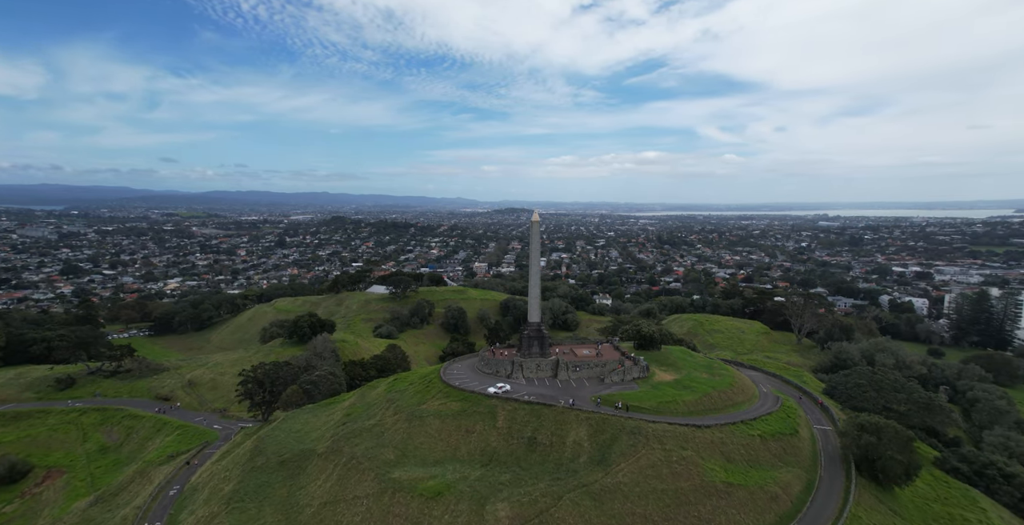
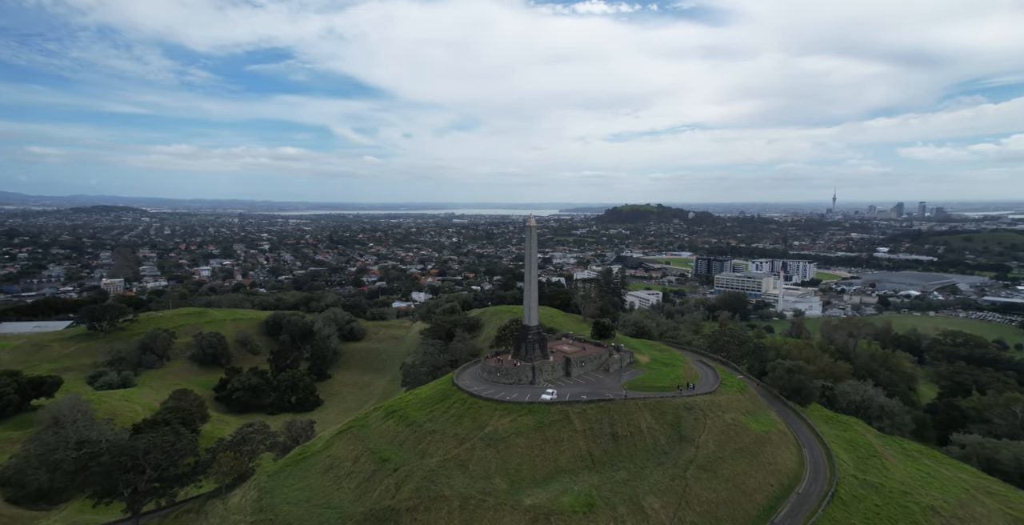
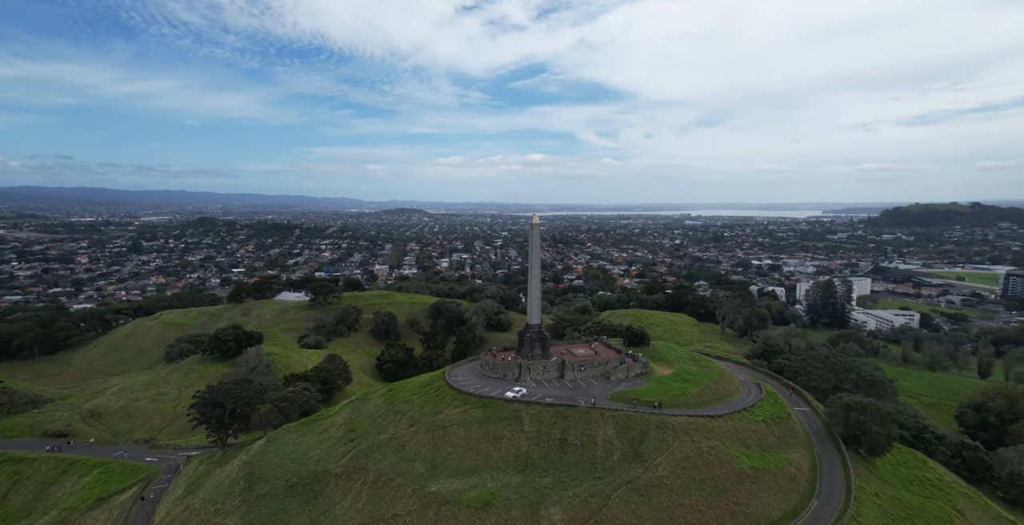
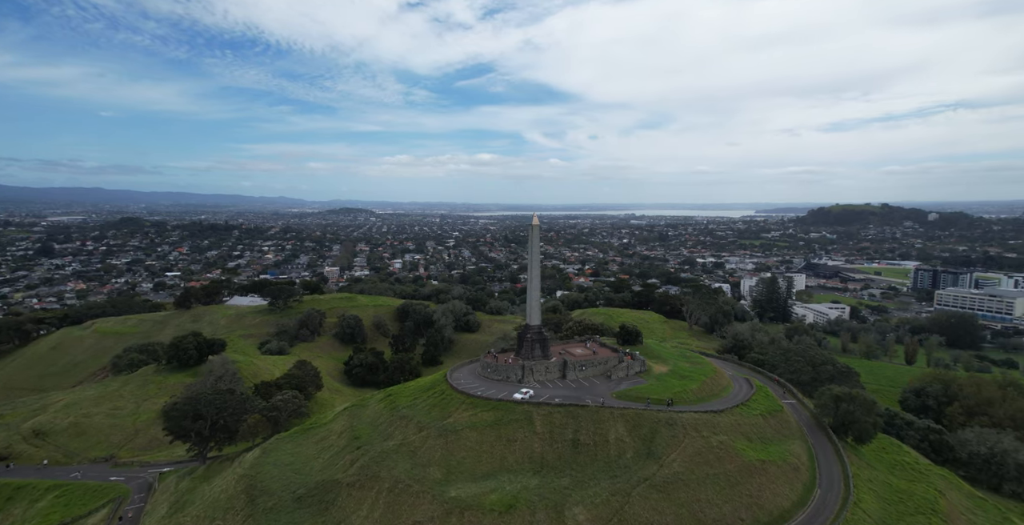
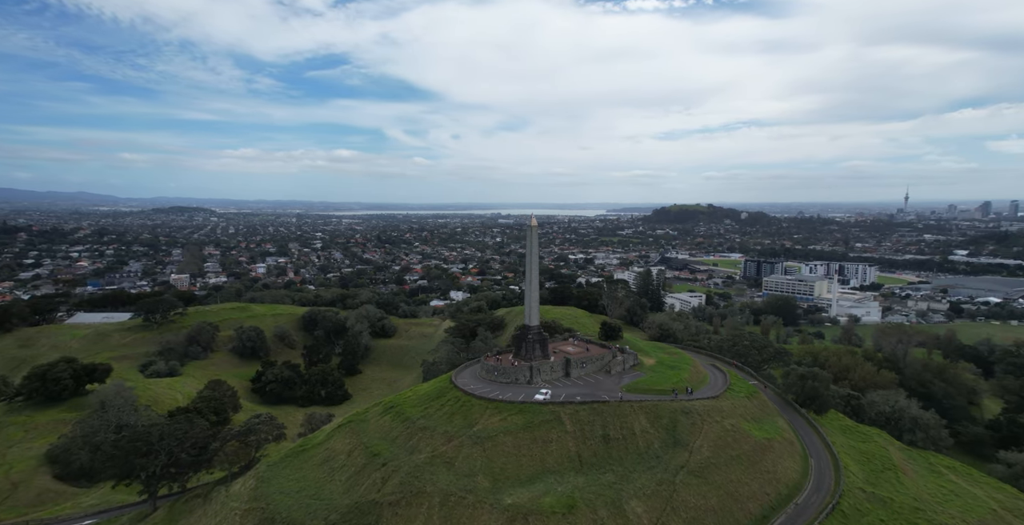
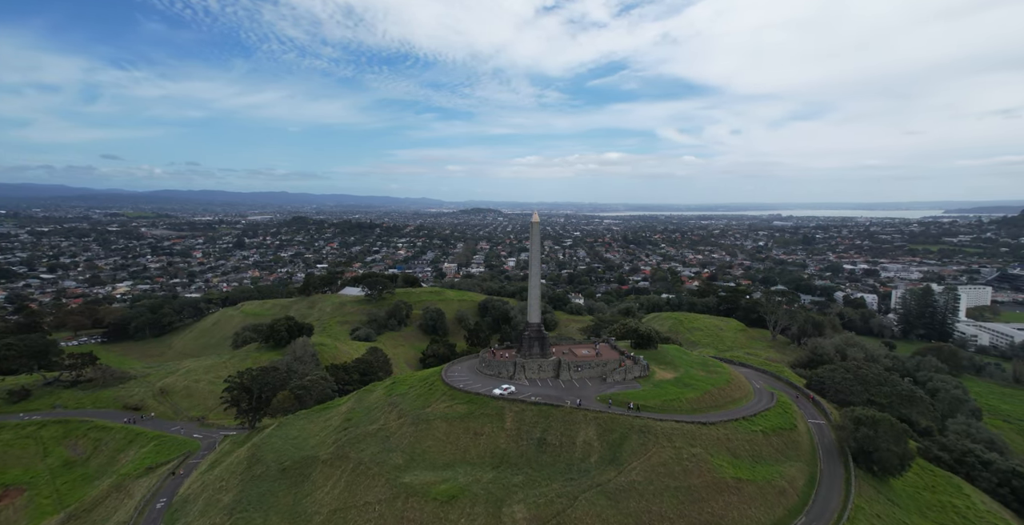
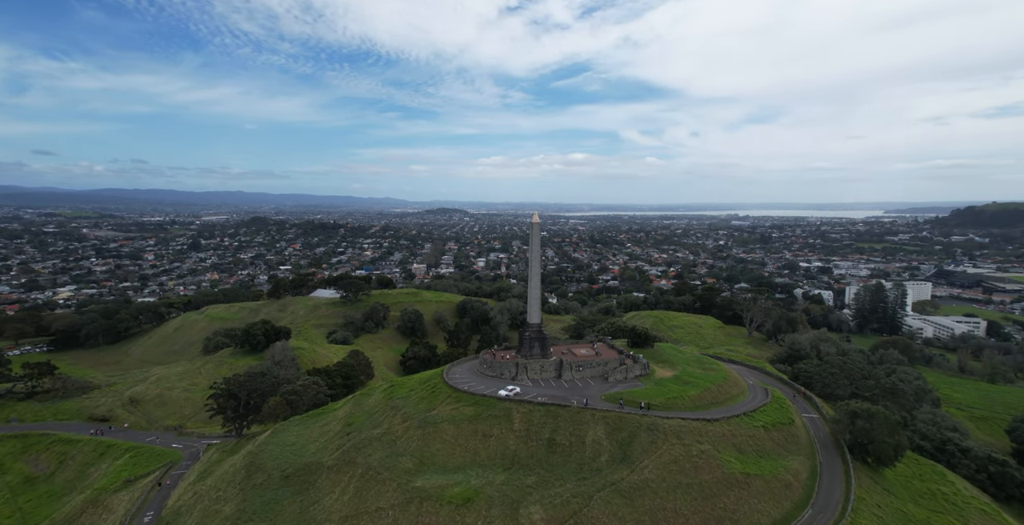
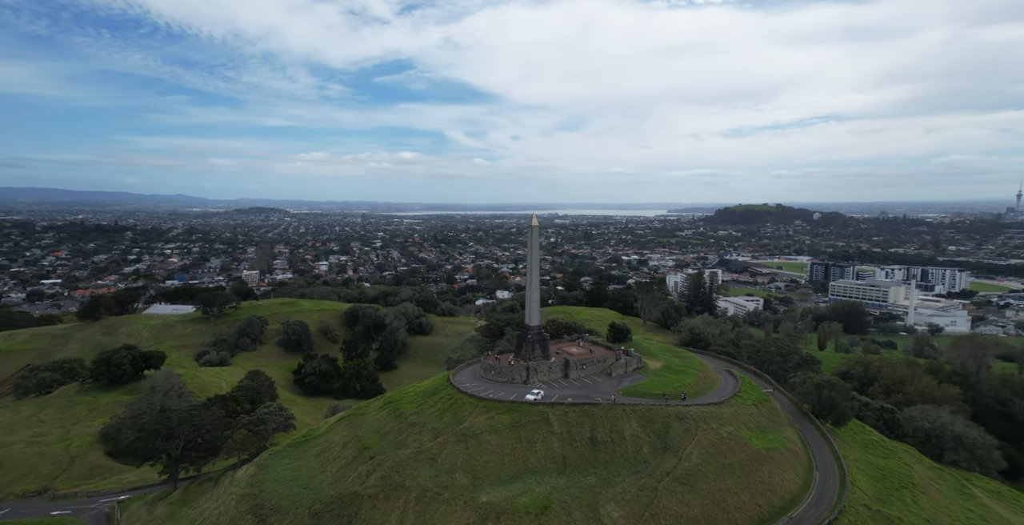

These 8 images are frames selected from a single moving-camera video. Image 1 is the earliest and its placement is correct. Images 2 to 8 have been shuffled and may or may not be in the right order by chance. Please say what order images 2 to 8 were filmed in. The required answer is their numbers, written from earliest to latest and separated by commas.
6, 7, 3, 4, 8, 5, 2
